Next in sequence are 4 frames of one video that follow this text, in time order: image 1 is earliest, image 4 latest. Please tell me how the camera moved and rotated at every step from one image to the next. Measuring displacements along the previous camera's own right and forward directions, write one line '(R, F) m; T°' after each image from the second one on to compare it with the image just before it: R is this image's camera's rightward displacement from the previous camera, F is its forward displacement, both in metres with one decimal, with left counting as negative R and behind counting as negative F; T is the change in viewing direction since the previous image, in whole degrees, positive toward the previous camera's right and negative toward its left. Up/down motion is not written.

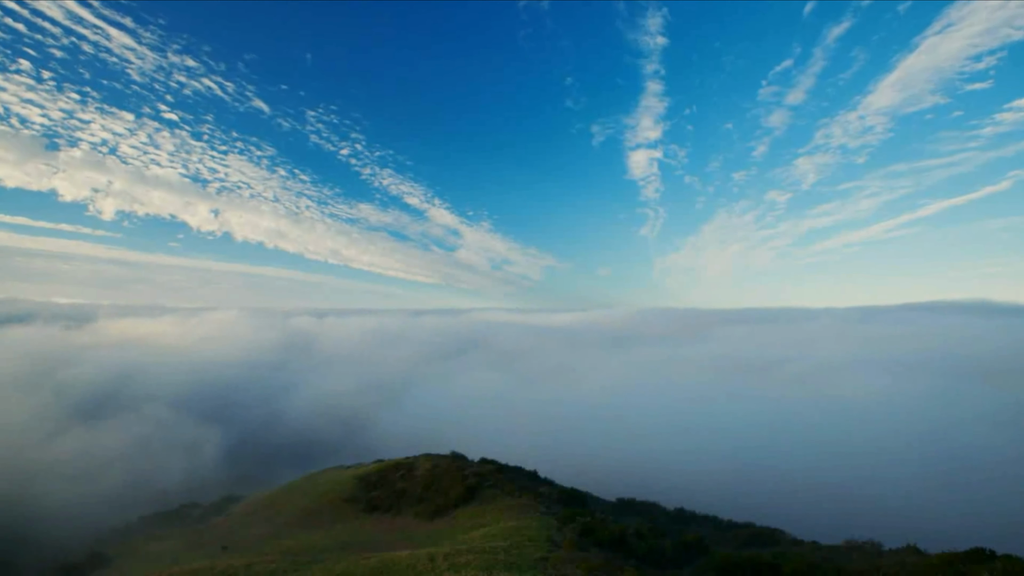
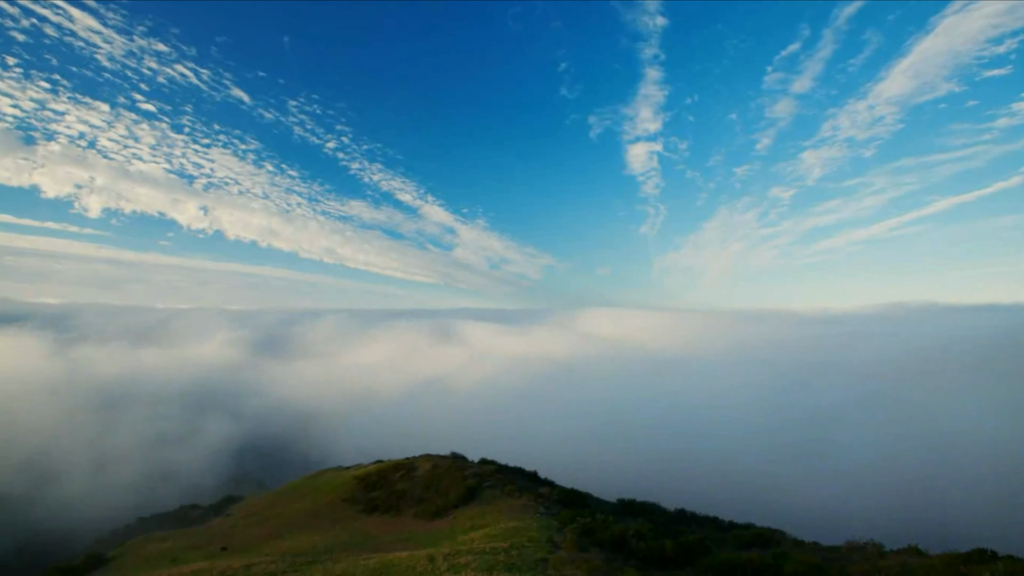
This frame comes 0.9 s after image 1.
(+1.2, +3.1) m; 0°
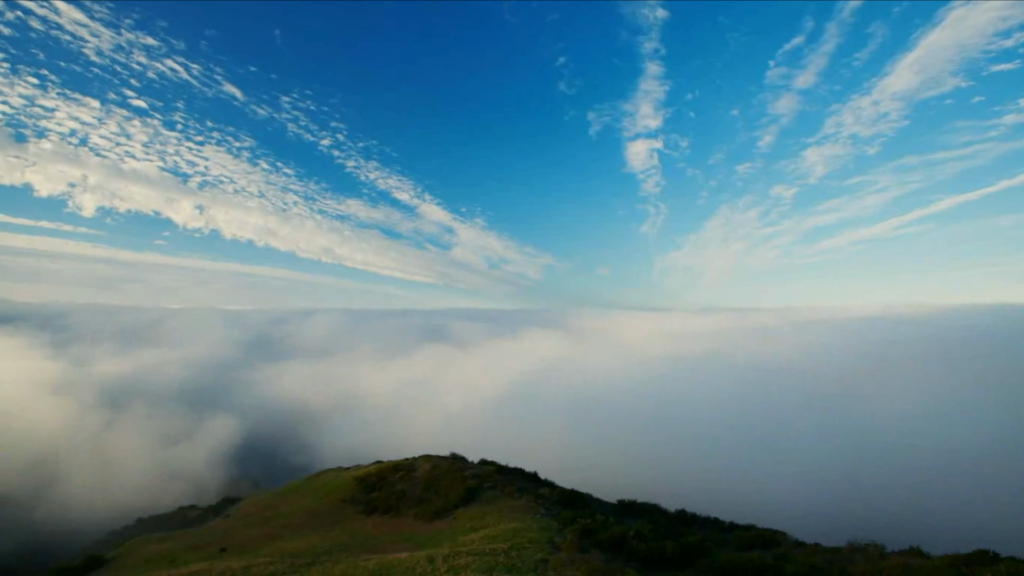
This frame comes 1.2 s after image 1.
(+0.5, +1.4) m; 0°
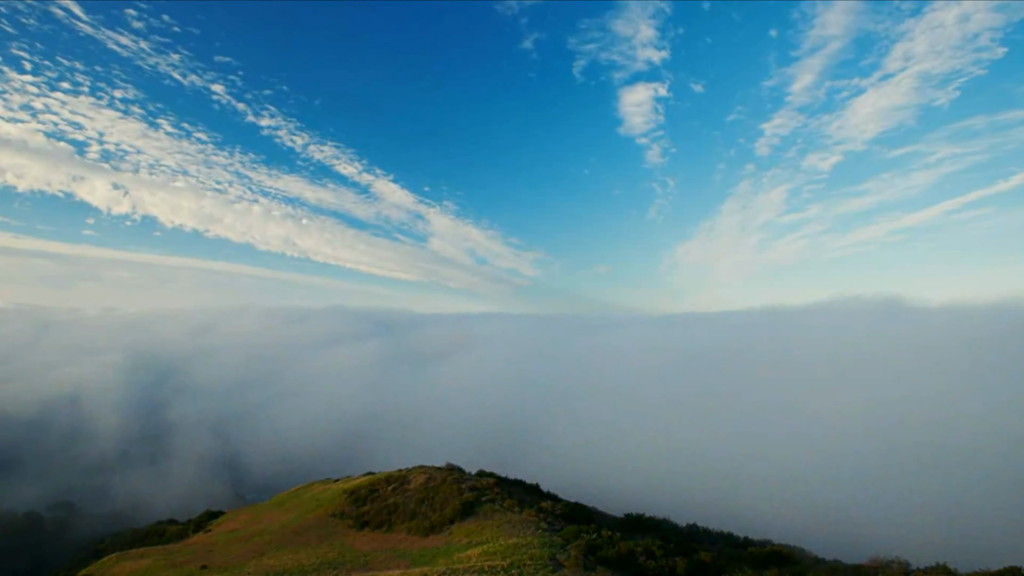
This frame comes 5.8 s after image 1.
(+7.3, +21.0) m; -1°
